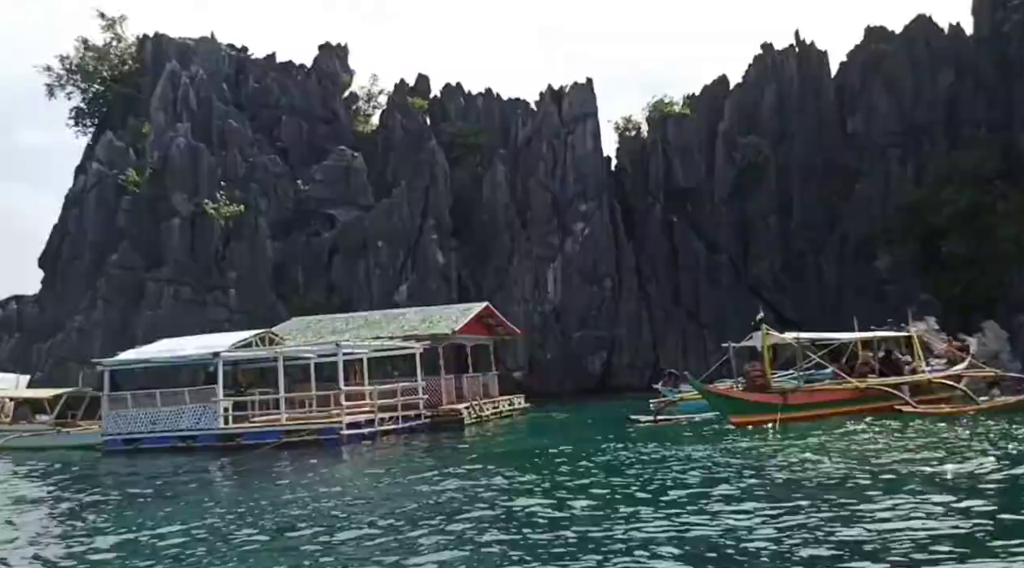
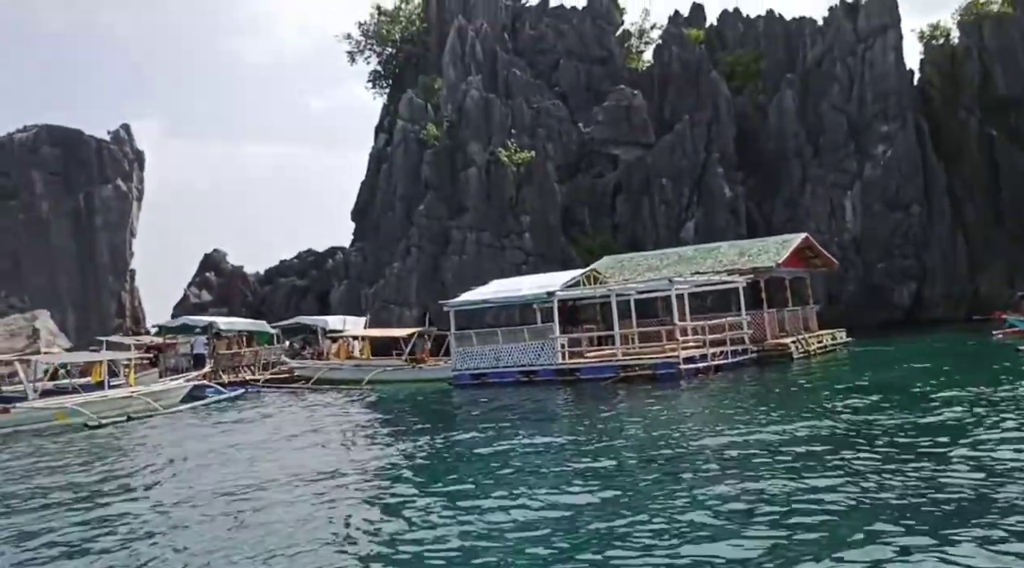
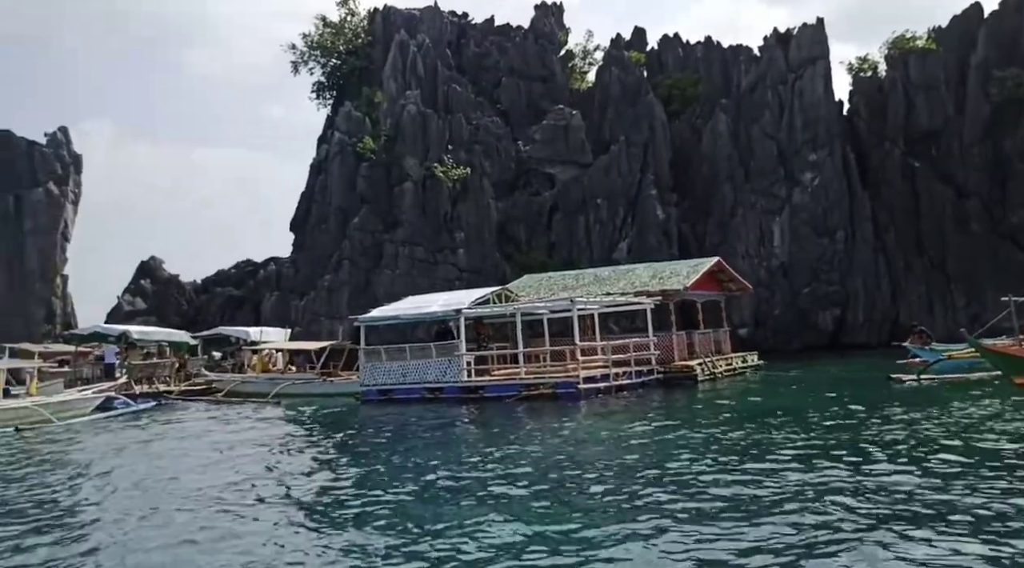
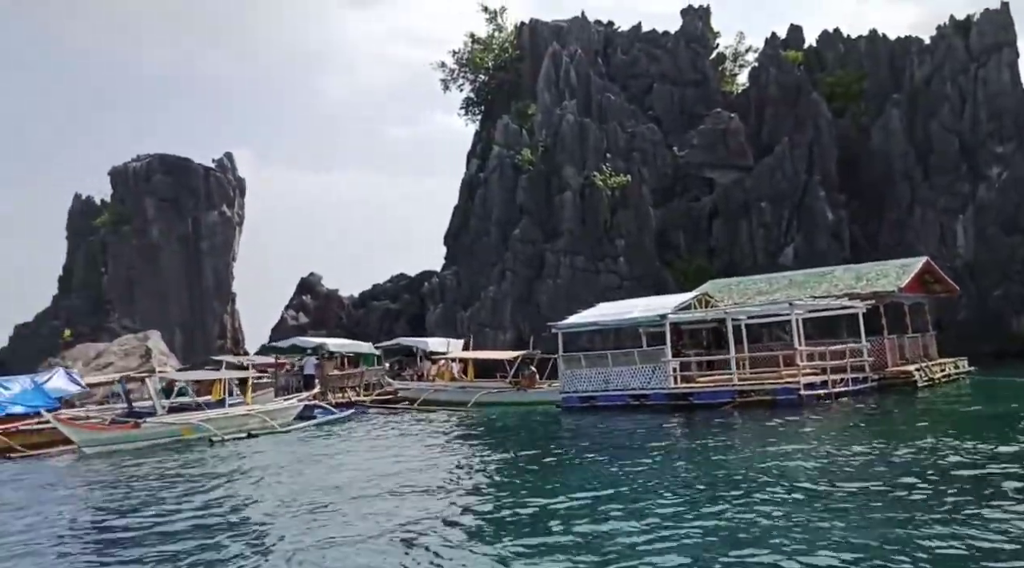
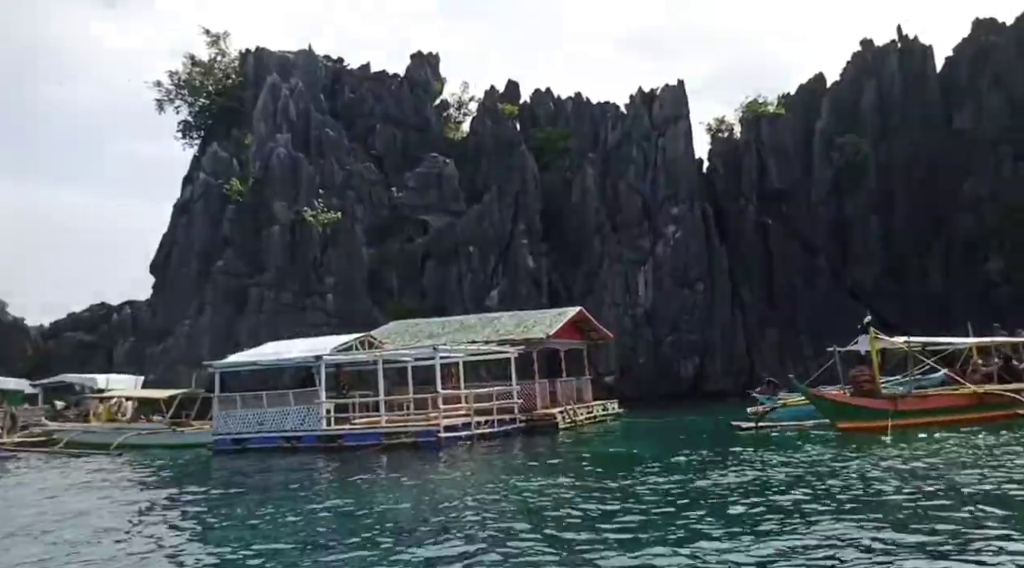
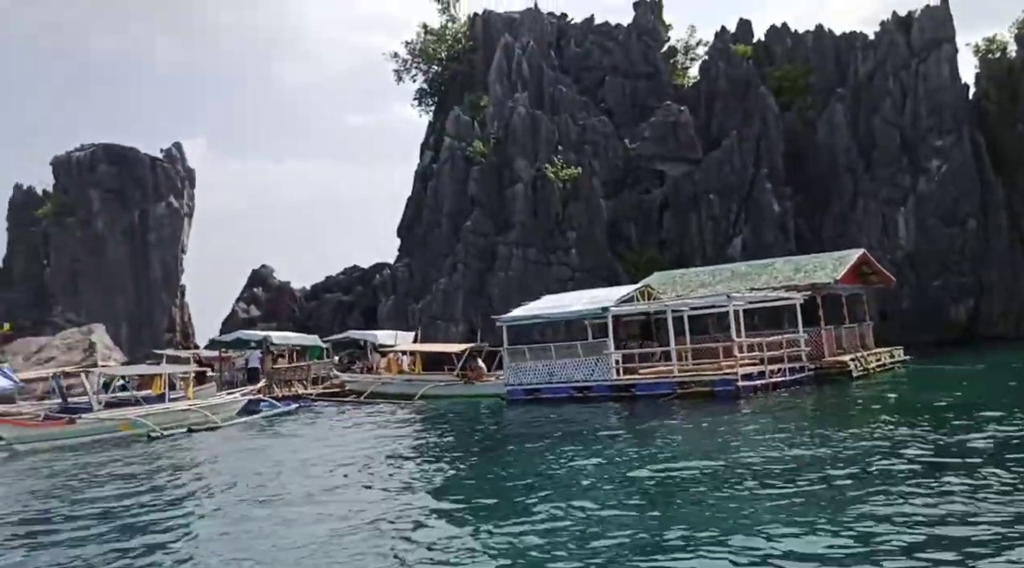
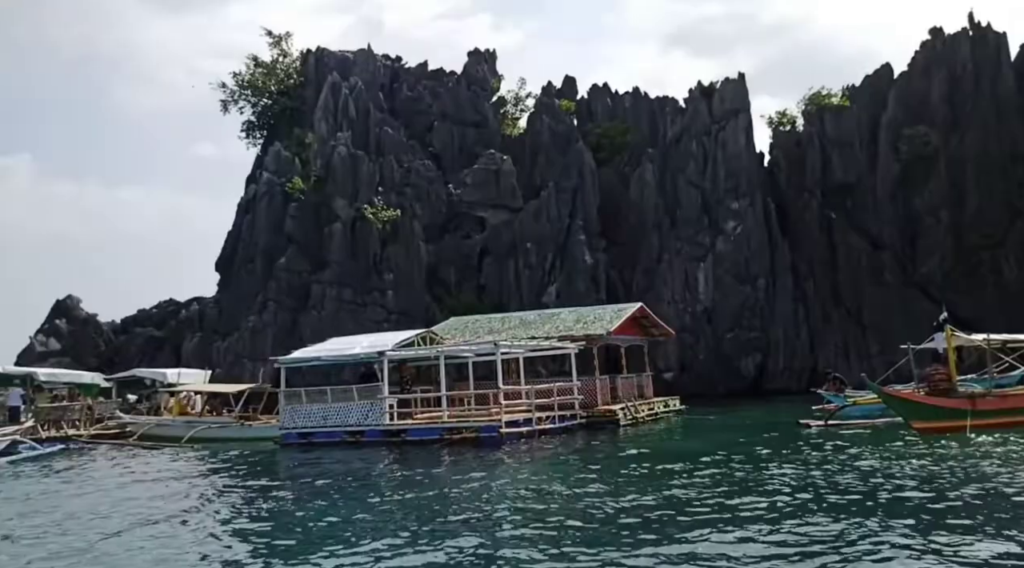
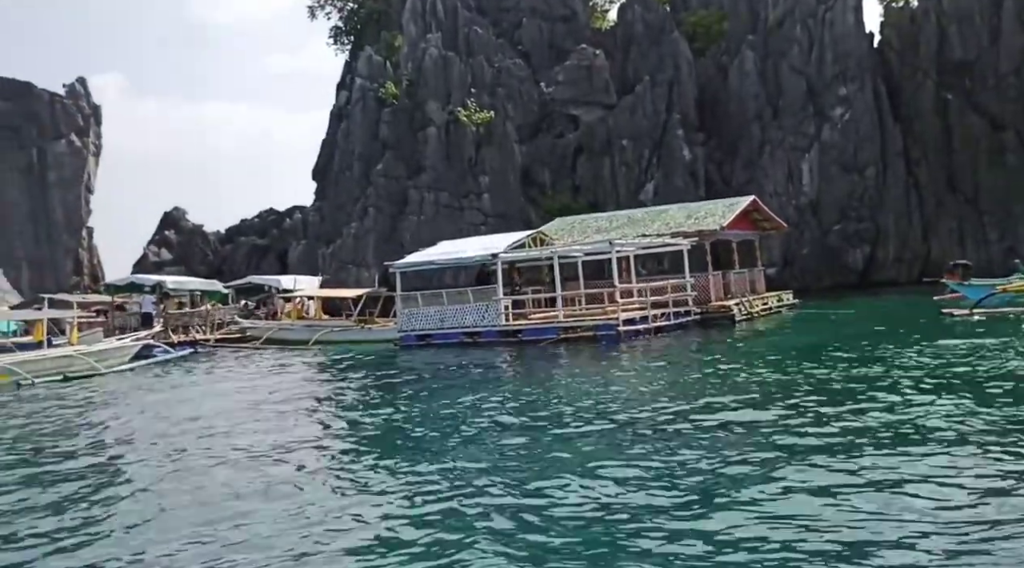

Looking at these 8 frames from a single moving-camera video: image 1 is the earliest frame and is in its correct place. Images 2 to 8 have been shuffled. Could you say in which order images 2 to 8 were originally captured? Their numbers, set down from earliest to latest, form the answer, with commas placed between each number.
5, 7, 3, 8, 2, 6, 4
